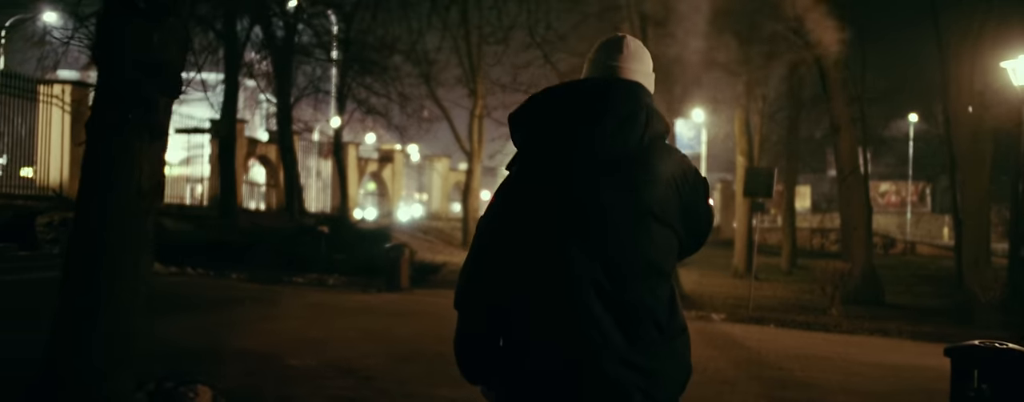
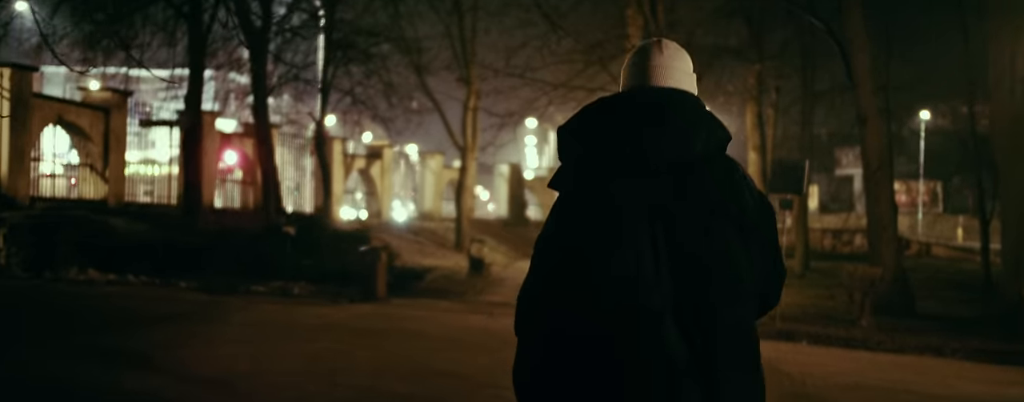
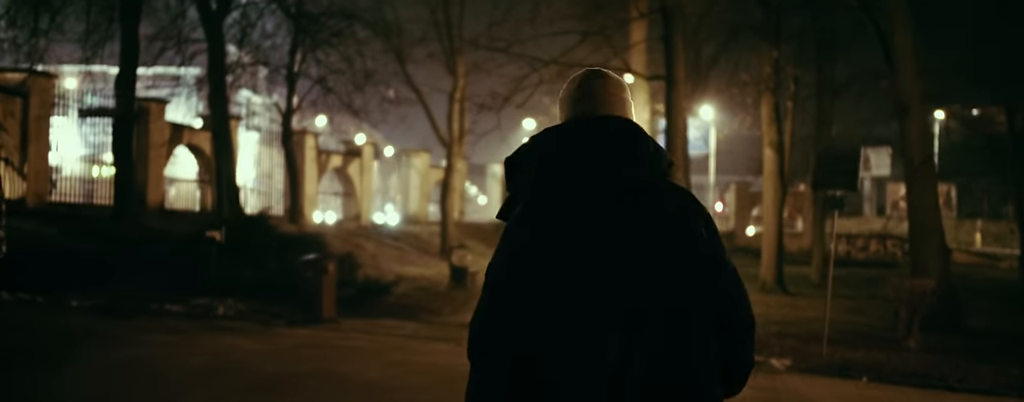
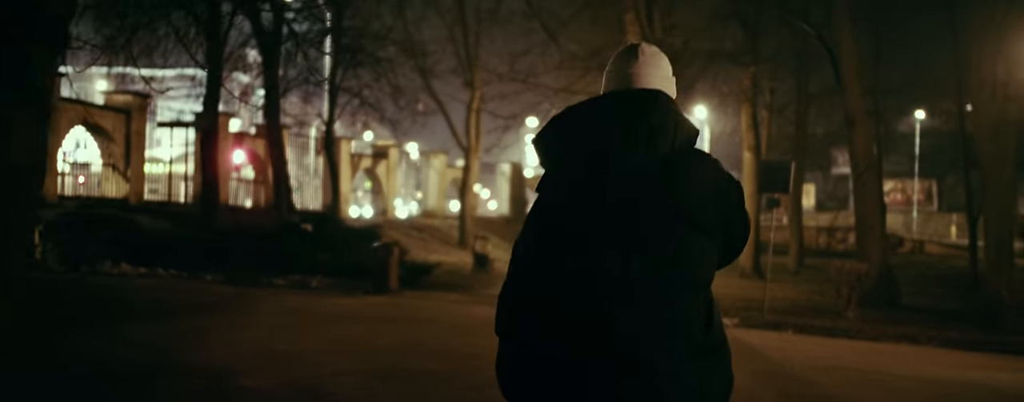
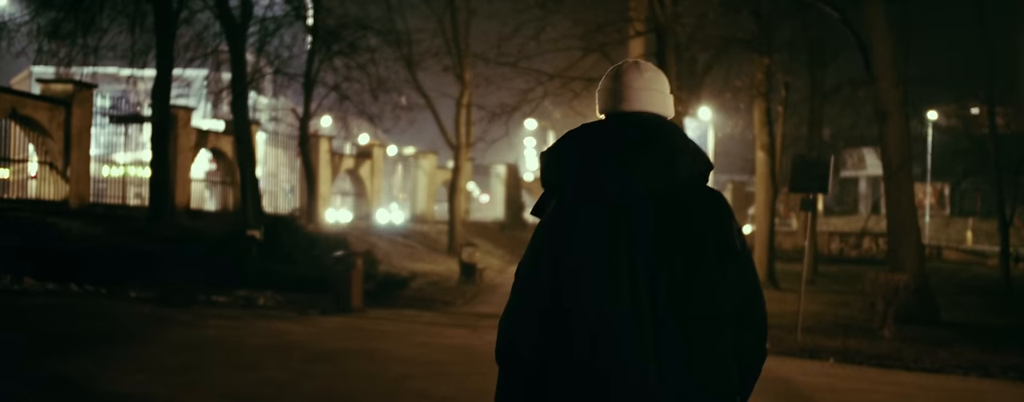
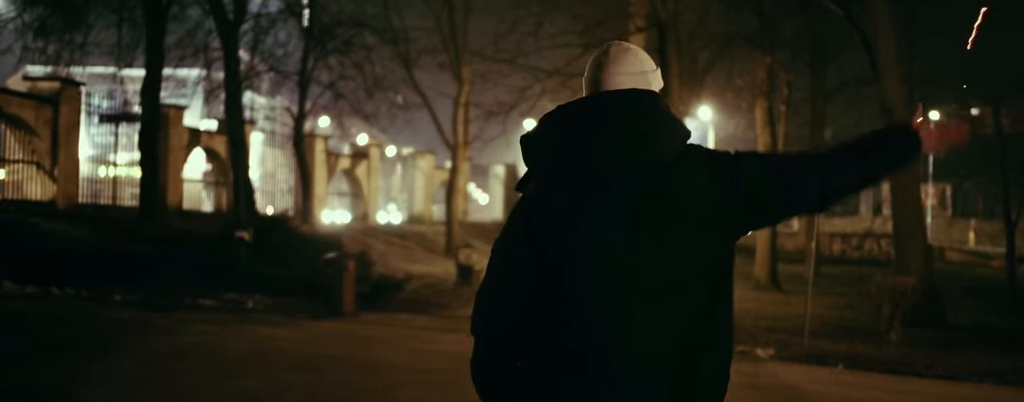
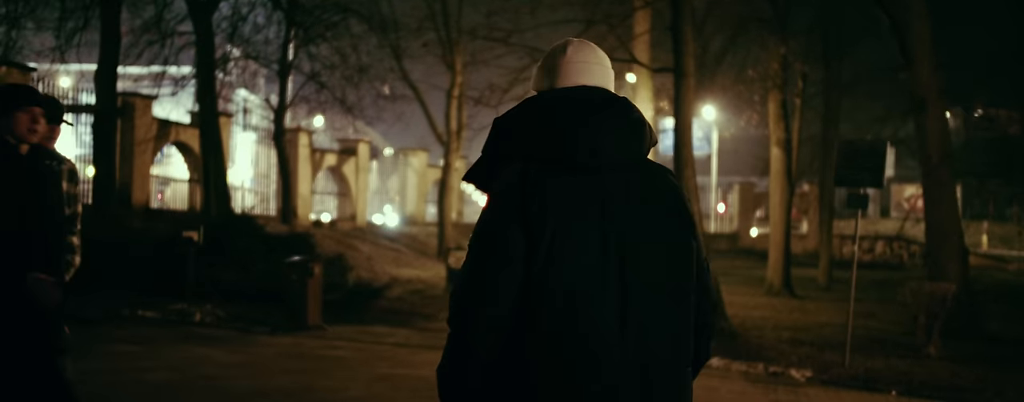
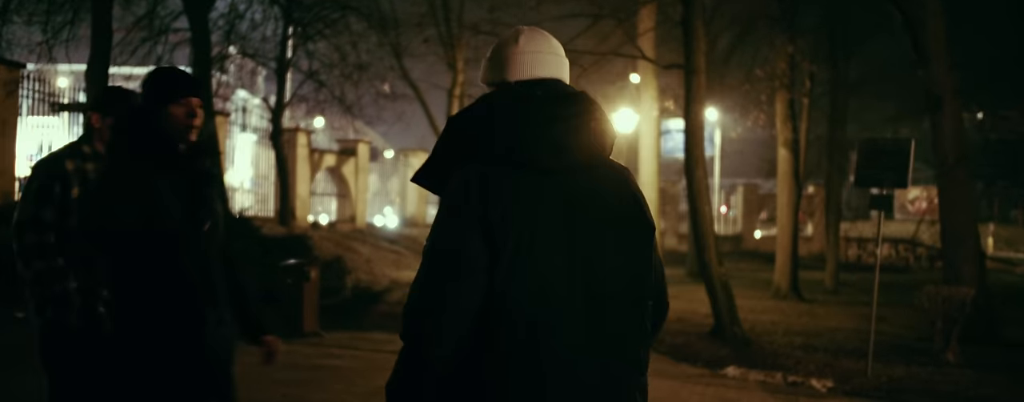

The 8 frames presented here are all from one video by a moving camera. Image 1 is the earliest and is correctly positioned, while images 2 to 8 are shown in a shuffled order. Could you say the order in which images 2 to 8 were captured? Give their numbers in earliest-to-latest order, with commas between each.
4, 2, 5, 6, 3, 7, 8
